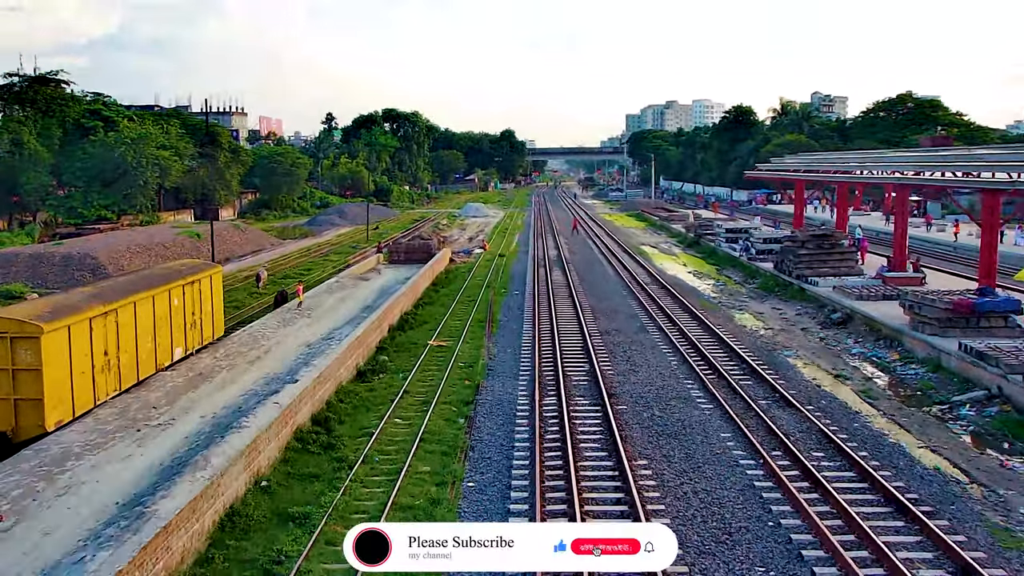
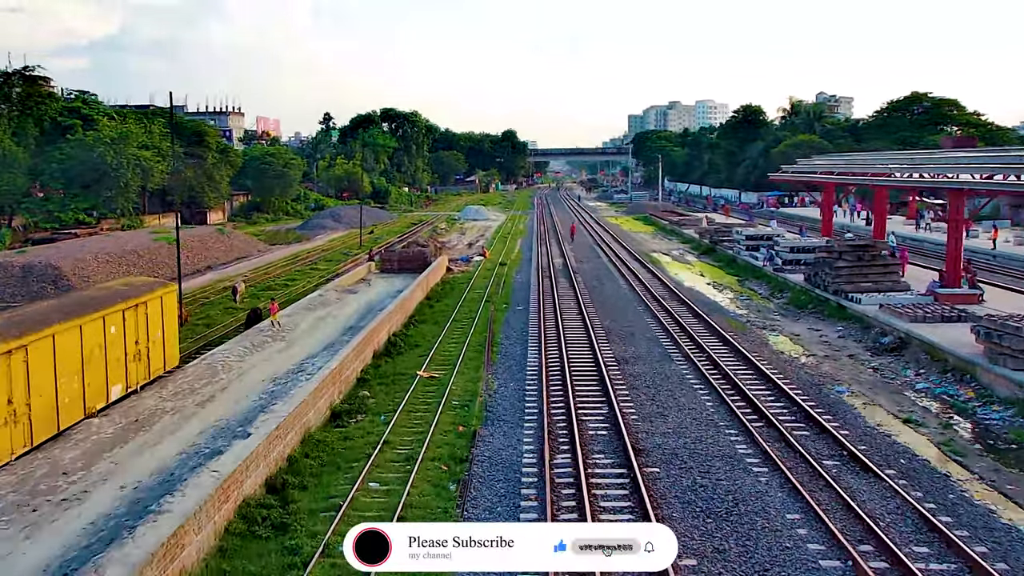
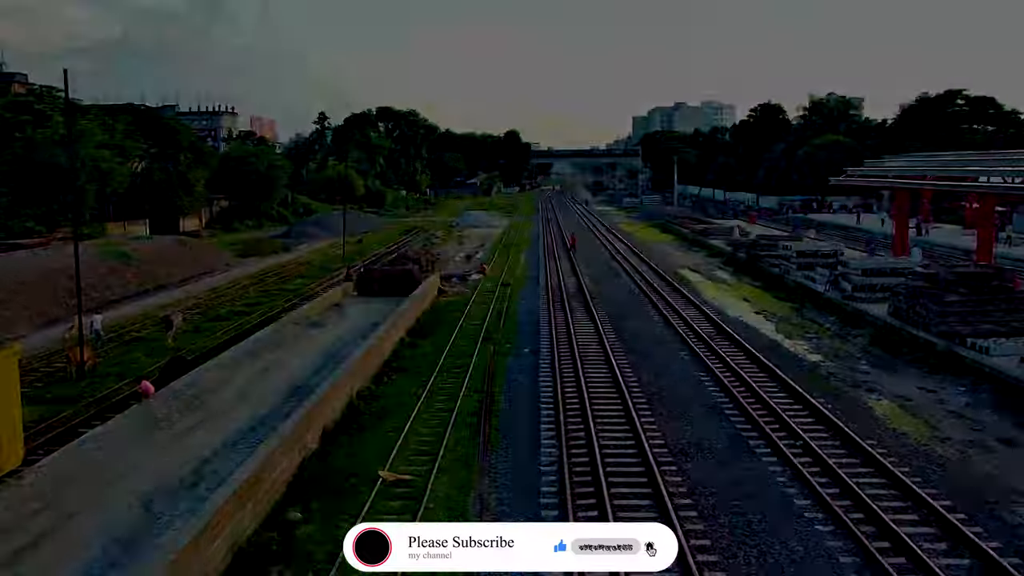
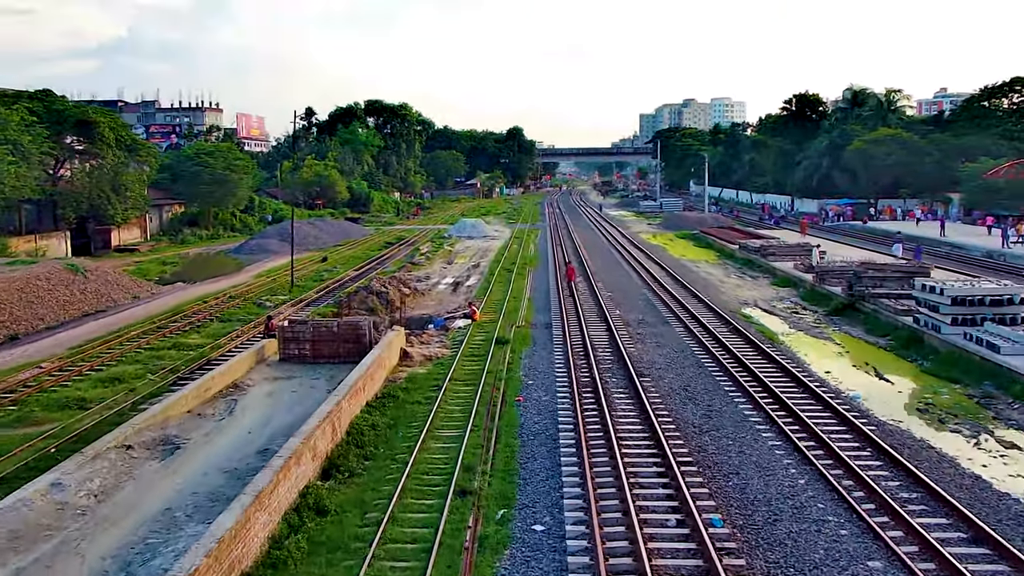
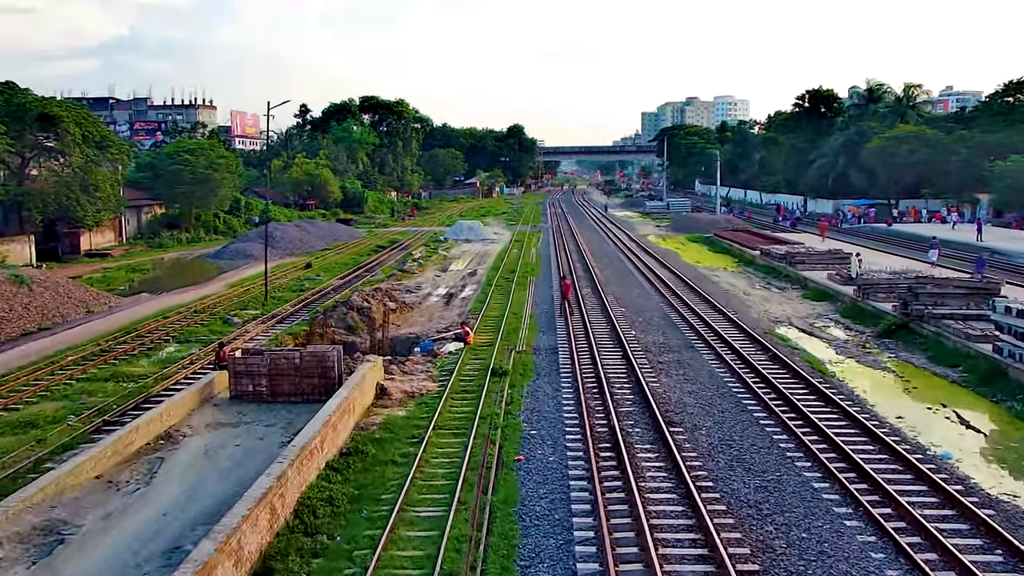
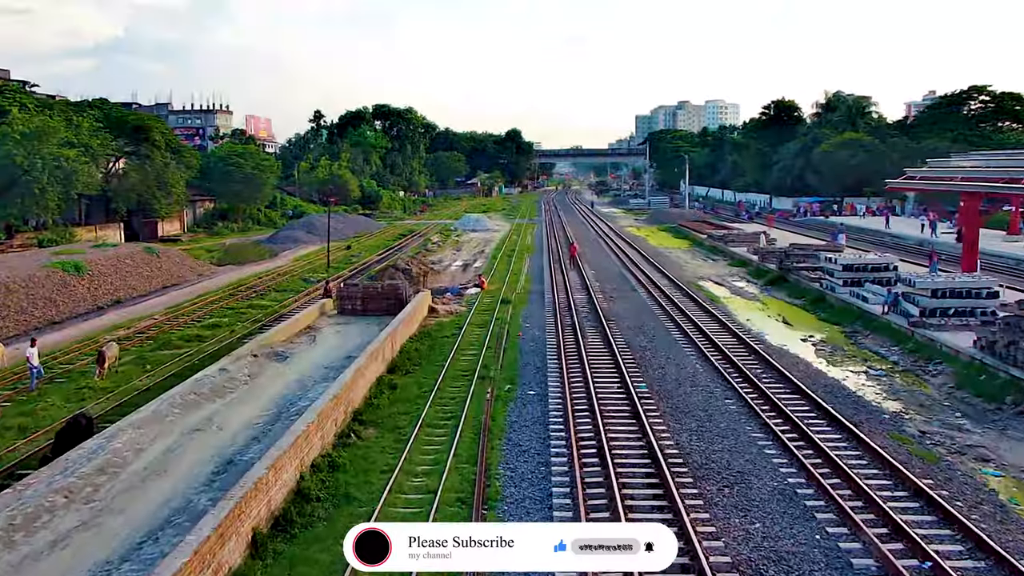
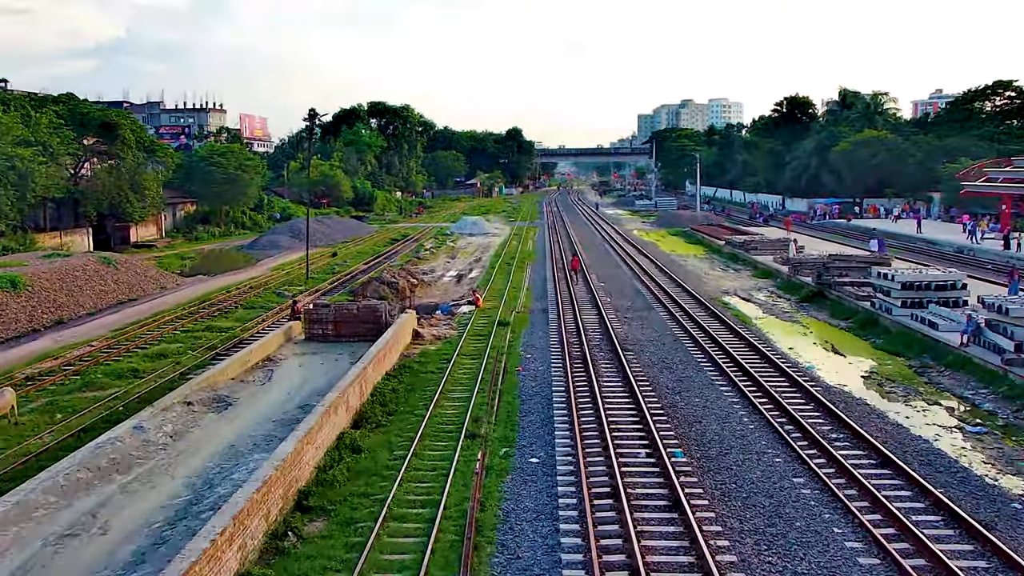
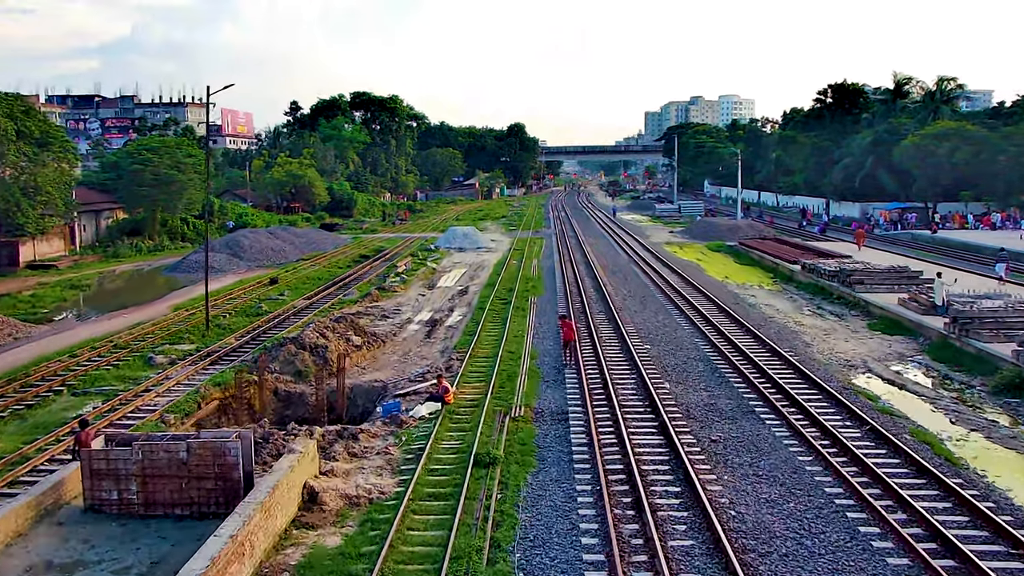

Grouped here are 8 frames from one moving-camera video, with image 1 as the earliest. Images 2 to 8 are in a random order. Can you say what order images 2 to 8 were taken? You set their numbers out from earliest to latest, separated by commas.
2, 3, 6, 7, 4, 5, 8
